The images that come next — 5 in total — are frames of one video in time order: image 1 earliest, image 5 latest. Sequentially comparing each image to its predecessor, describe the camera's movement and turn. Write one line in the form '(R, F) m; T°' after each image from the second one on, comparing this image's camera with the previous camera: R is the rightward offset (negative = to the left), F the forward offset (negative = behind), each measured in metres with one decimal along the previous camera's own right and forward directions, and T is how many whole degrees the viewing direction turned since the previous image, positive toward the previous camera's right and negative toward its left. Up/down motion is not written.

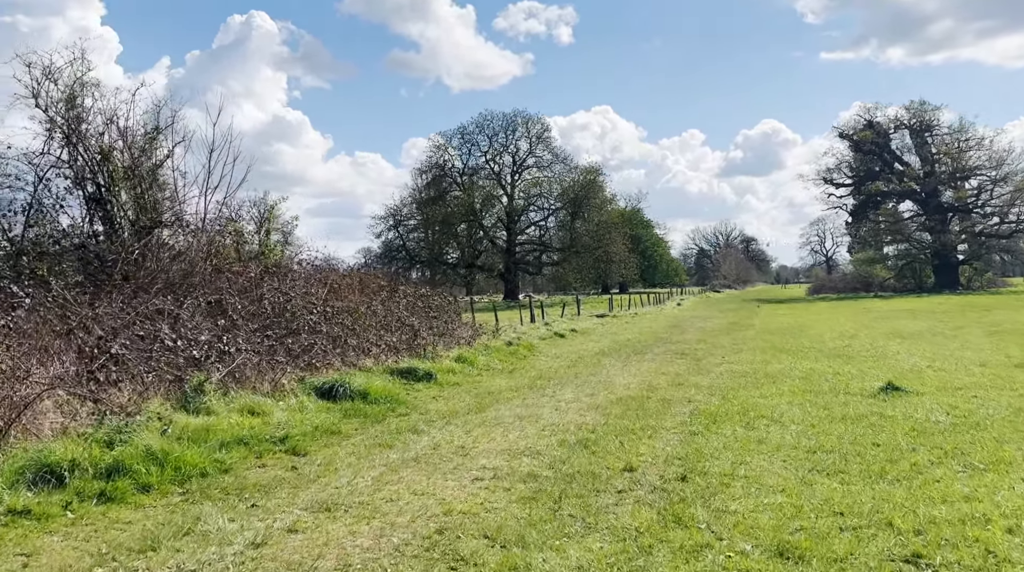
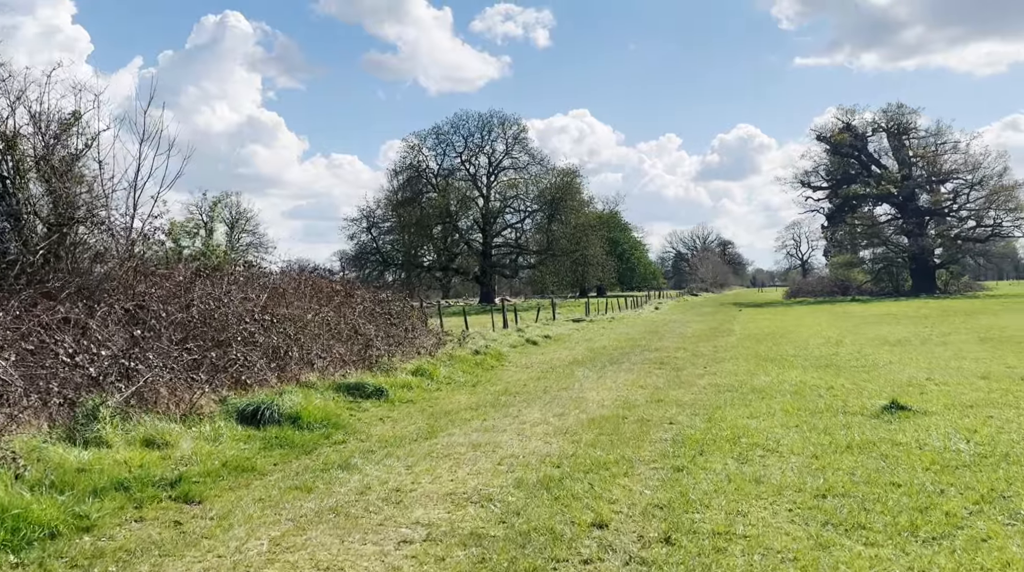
(+0.2, +1.7) m; +1°
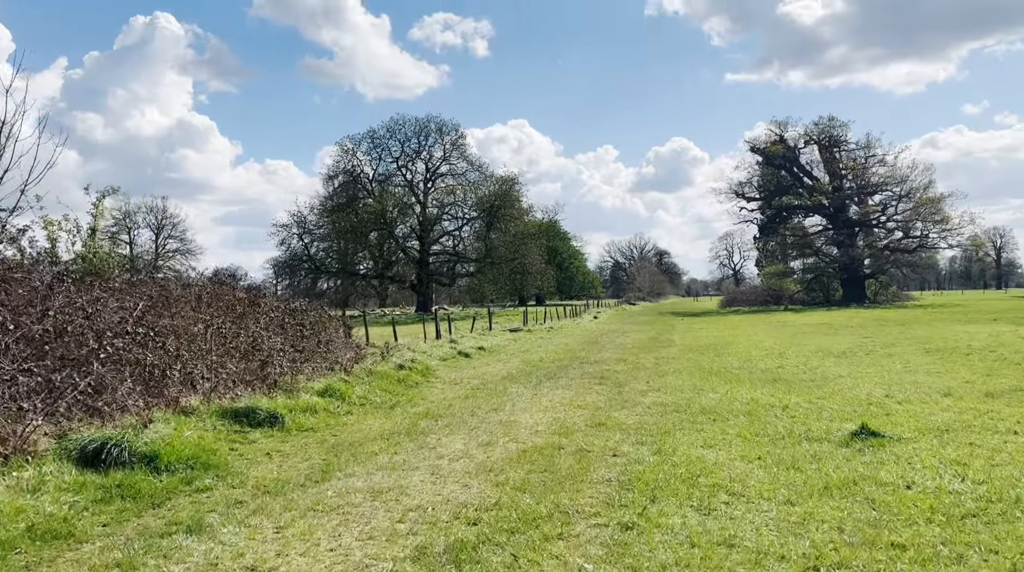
(+0.2, +2.0) m; +3°
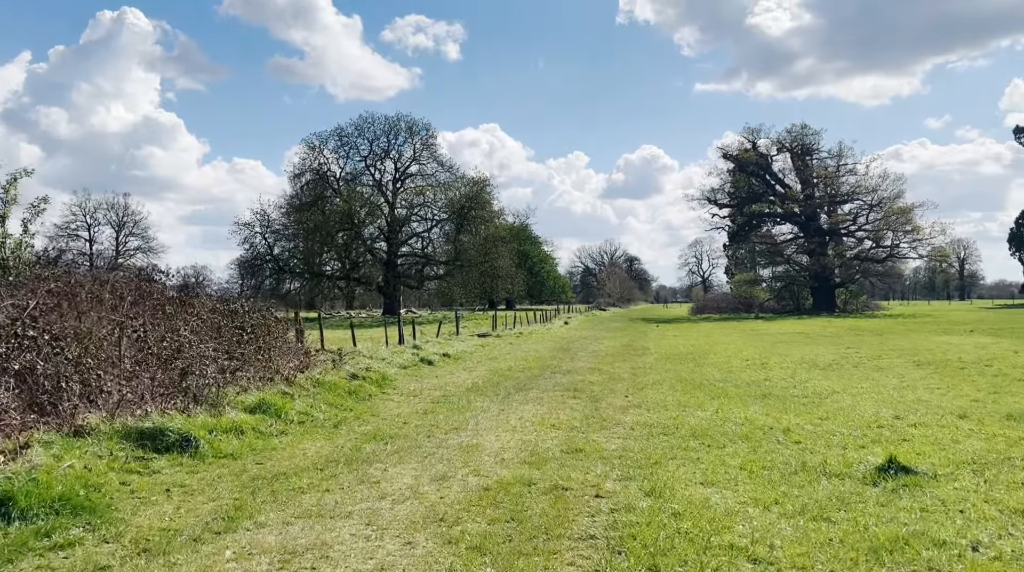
(+0.1, +2.2) m; +2°
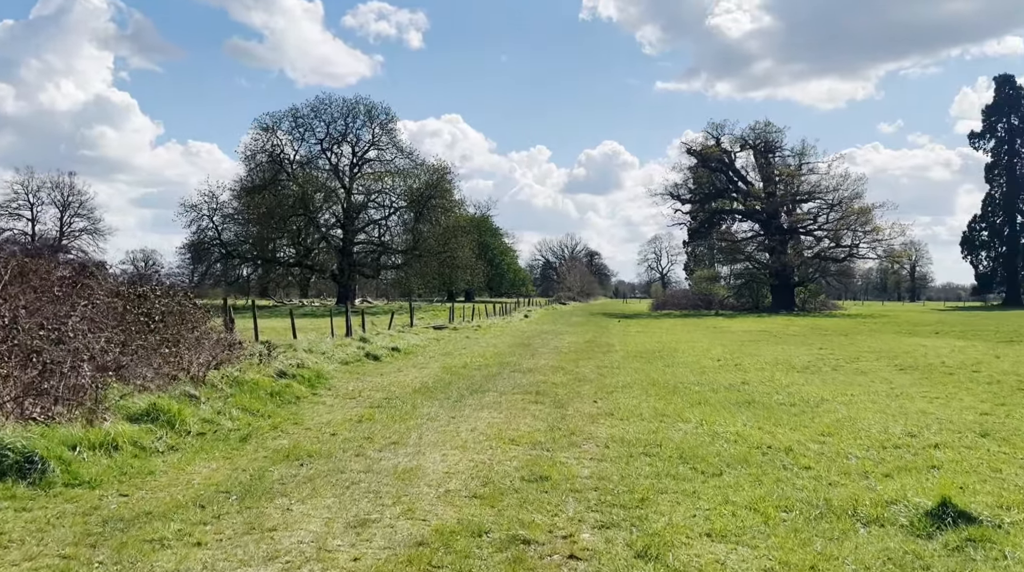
(+0.1, +2.6) m; +2°
